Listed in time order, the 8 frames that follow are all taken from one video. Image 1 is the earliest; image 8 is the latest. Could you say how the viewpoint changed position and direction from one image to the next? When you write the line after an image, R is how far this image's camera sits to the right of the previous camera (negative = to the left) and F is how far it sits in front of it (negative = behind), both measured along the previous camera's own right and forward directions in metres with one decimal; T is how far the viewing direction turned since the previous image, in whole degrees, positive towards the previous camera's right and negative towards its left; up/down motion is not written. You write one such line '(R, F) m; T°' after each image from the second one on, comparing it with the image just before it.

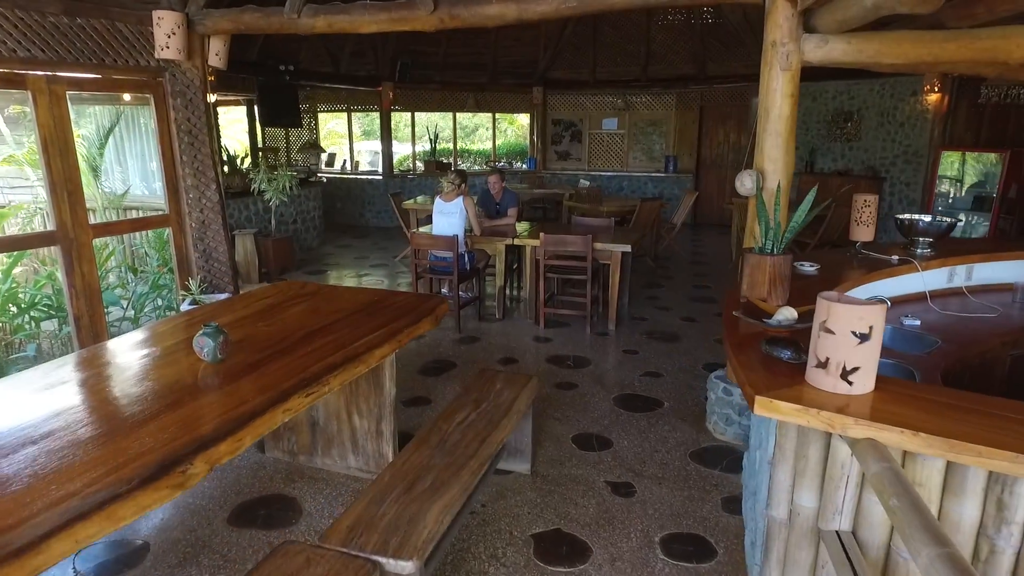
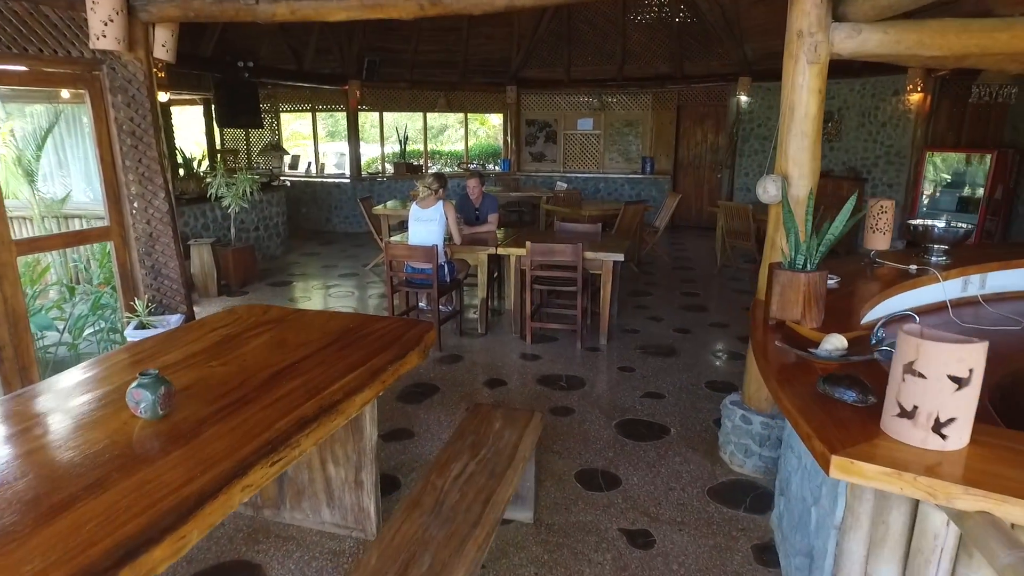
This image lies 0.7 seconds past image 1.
(-0.1, +0.4) m; +3°
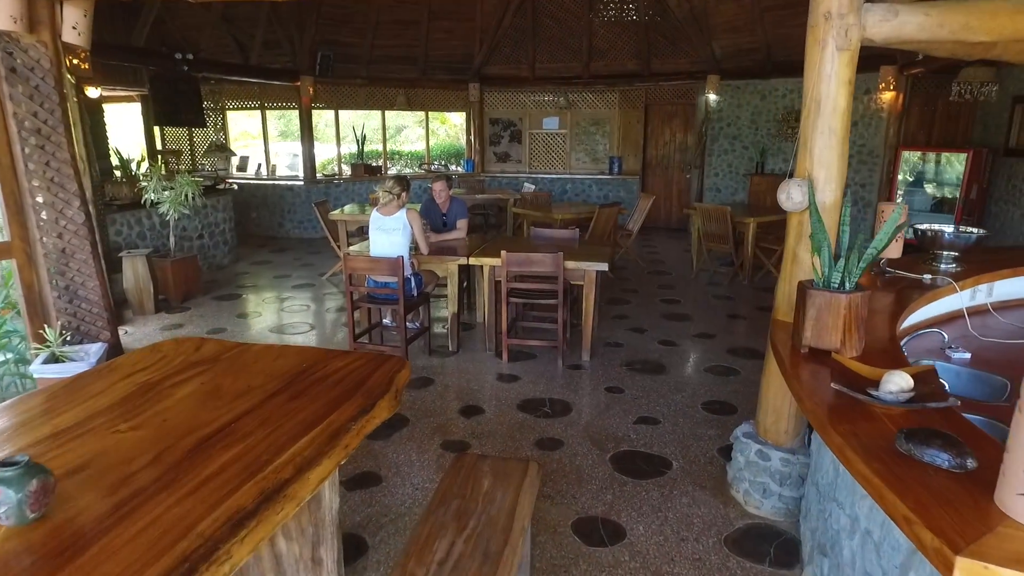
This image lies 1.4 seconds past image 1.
(-0.1, +0.4) m; +4°
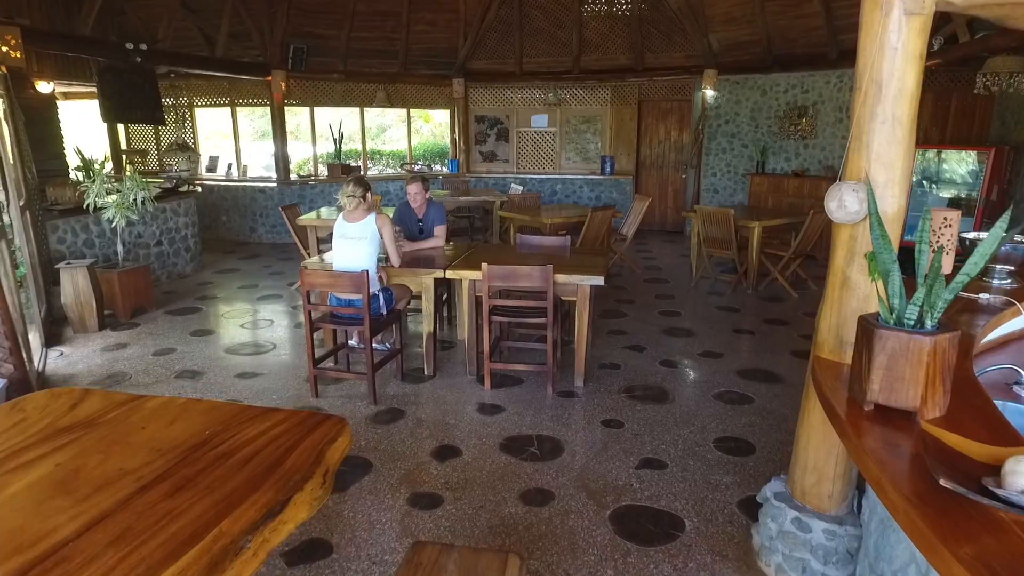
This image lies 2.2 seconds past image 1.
(0.0, +0.5) m; +1°
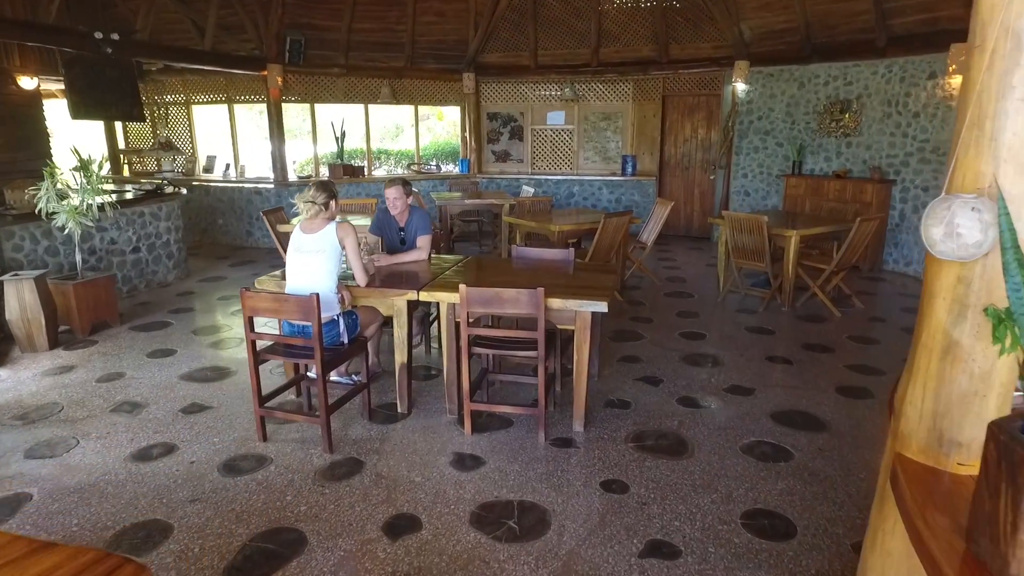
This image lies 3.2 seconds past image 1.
(+0.2, +0.6) m; -2°
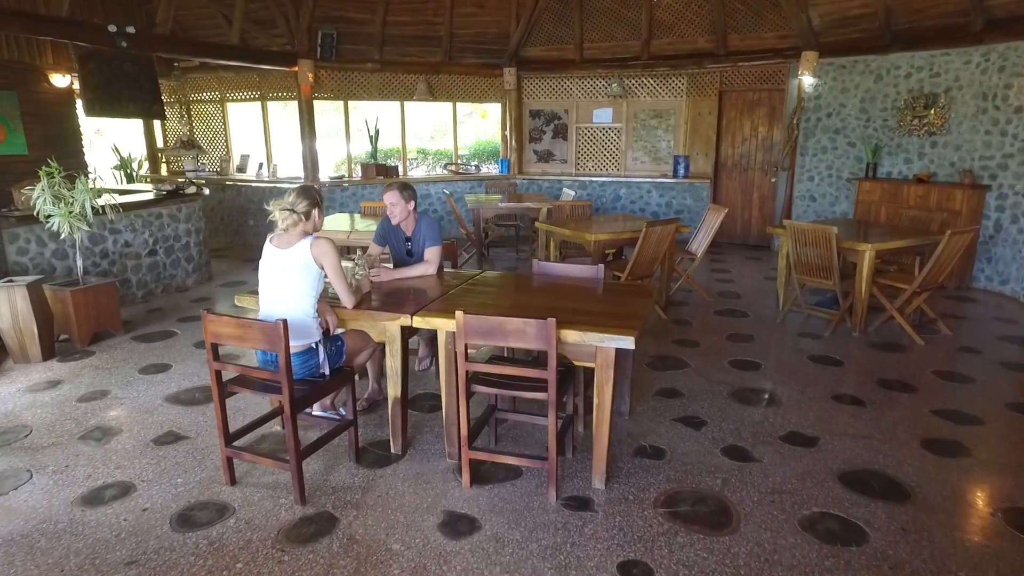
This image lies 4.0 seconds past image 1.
(+0.2, +0.5) m; -5°
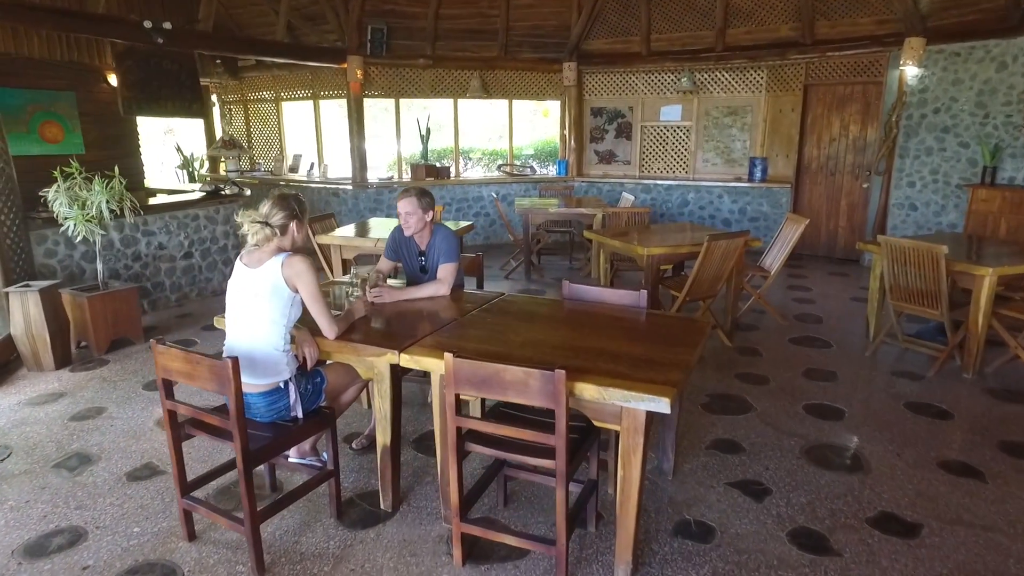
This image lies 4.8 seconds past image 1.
(+0.2, +0.5) m; -7°
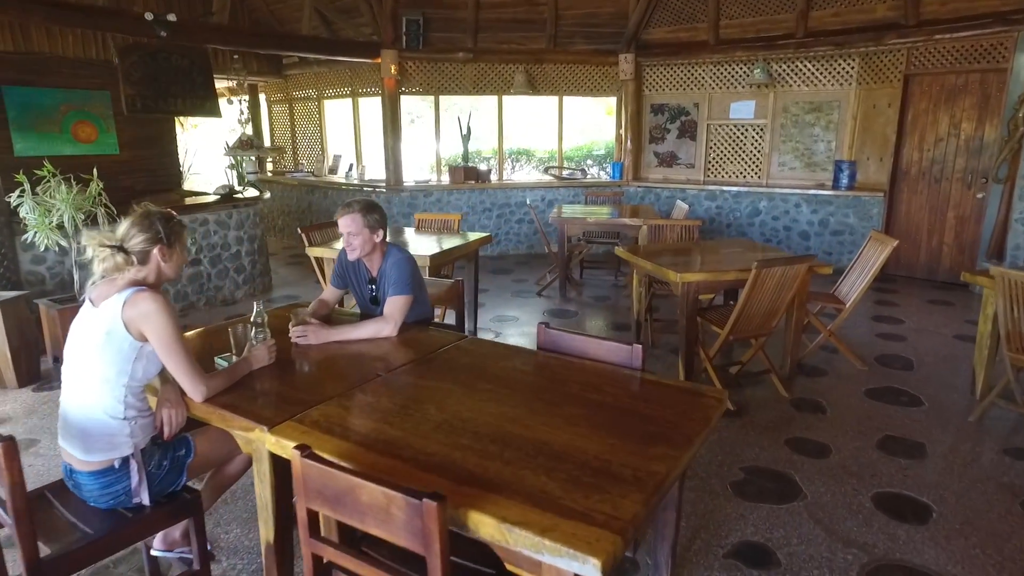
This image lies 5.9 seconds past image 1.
(+0.4, +0.7) m; -8°
